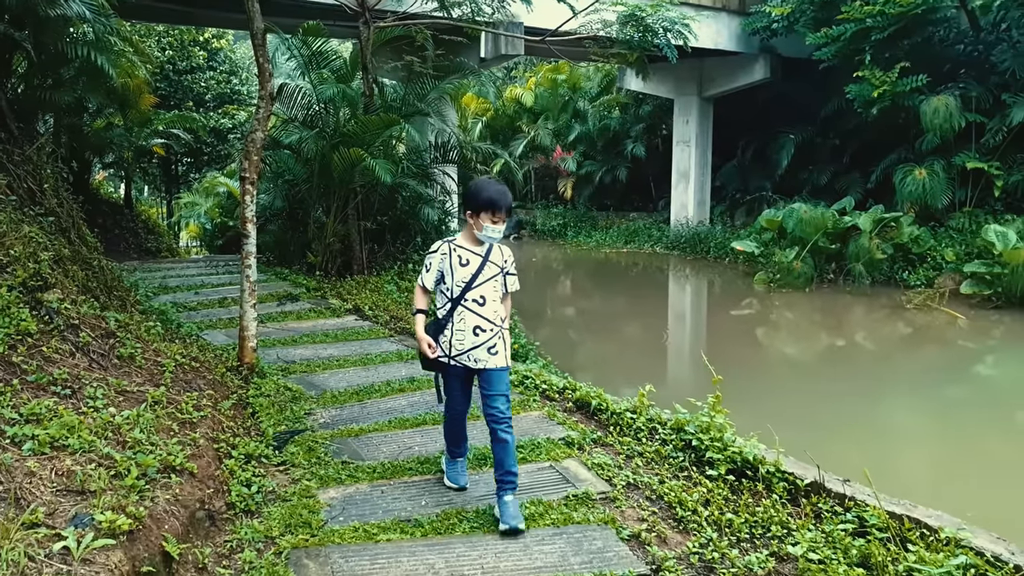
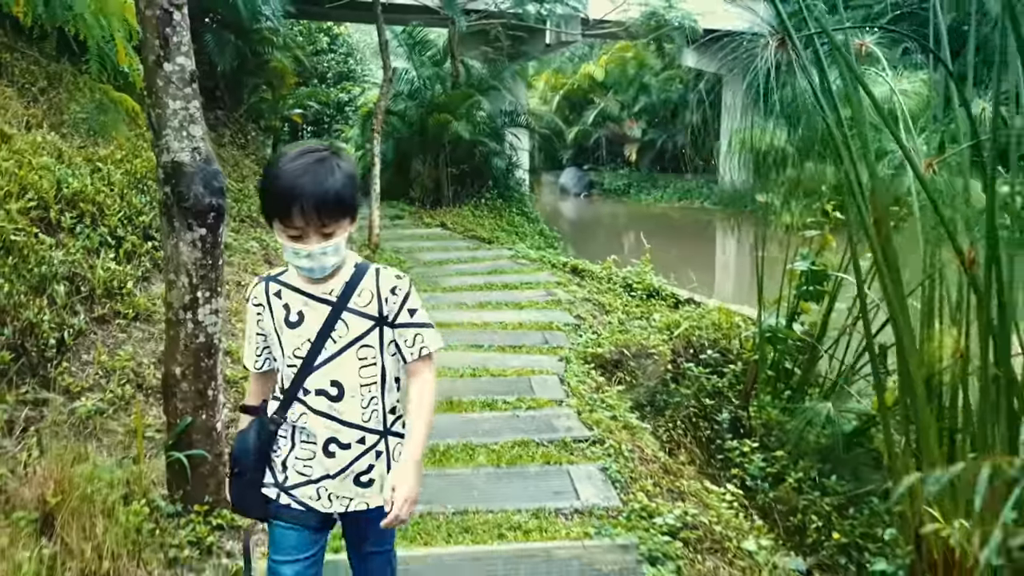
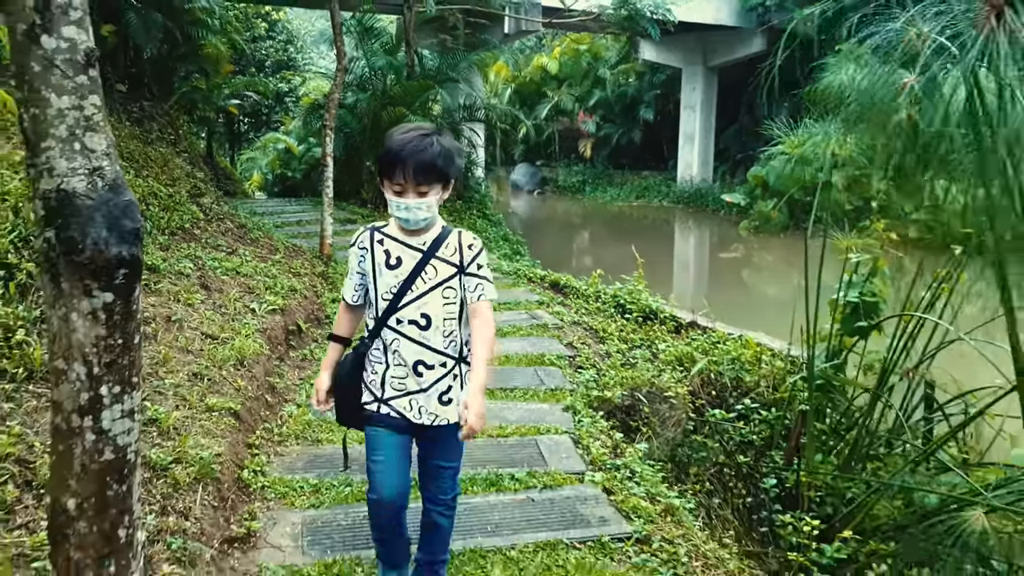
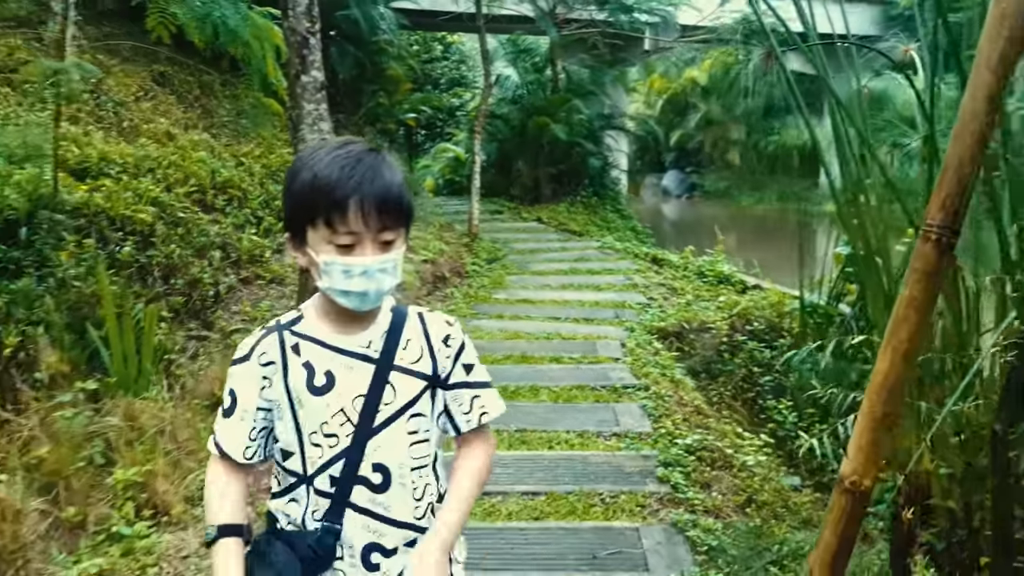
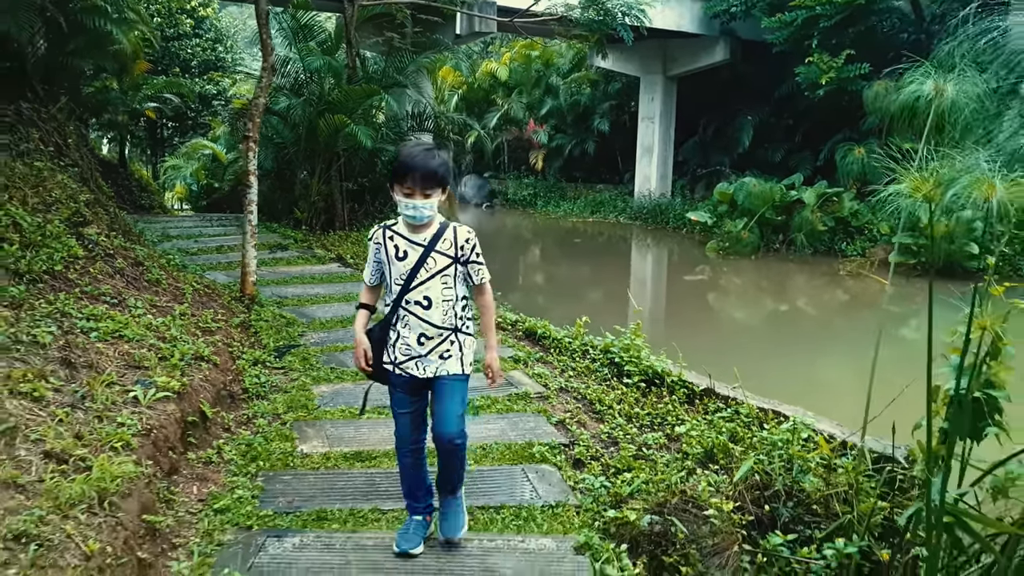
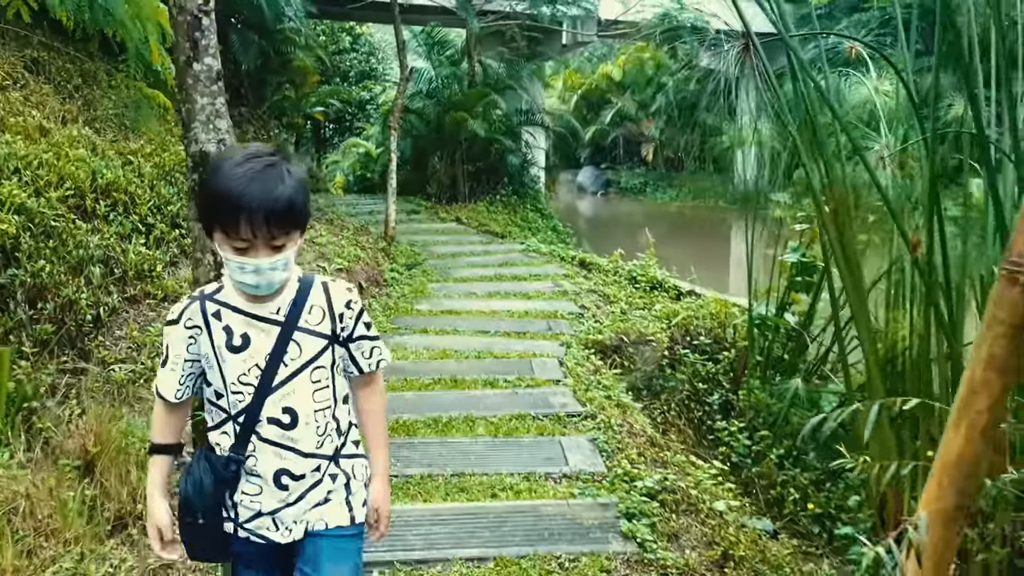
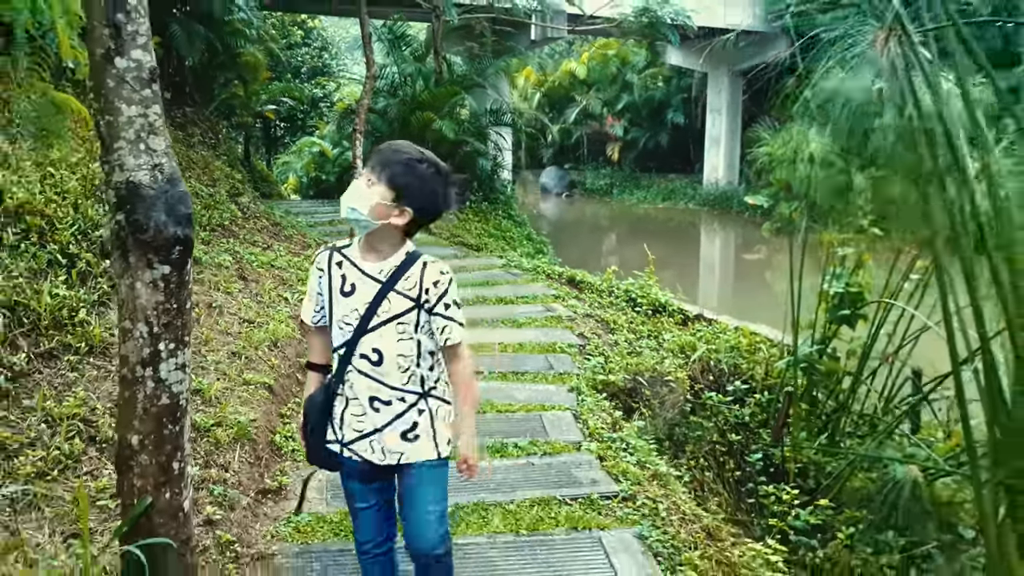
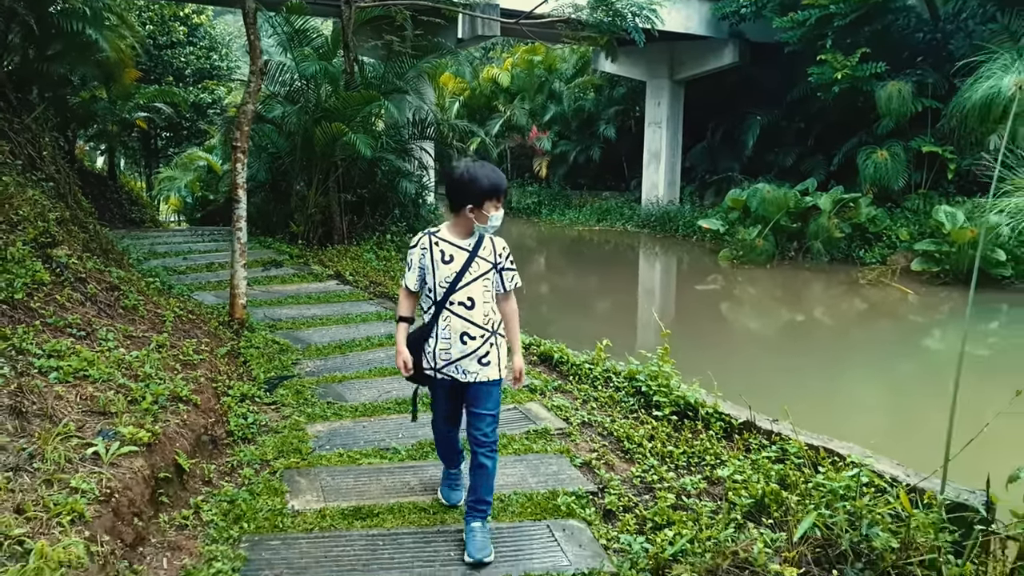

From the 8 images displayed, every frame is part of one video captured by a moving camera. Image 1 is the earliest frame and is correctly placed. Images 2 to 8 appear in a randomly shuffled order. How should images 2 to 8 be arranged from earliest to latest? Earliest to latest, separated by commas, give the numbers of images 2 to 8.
8, 5, 3, 7, 2, 6, 4
